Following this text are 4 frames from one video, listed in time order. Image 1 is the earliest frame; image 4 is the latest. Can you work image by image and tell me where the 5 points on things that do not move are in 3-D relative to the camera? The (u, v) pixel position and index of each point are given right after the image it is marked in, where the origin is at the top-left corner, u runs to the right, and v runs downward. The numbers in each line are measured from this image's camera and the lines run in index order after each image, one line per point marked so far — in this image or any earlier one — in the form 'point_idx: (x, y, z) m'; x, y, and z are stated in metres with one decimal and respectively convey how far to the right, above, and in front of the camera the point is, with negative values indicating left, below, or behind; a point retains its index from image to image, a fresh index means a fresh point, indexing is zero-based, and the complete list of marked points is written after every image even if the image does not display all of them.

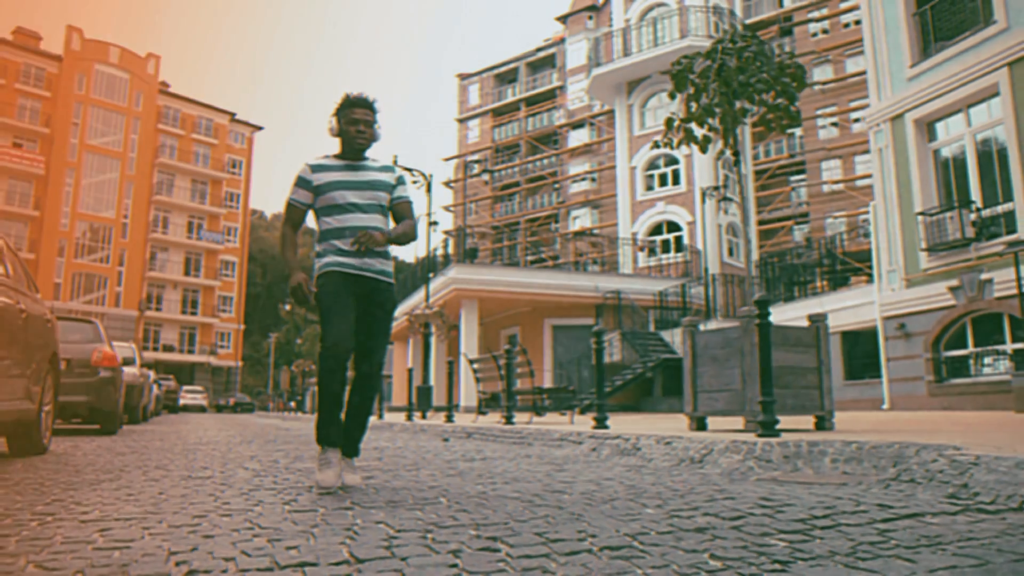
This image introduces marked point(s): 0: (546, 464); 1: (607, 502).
0: (+0.3, -1.3, +5.8) m
1: (+0.5, -1.0, +3.7) m
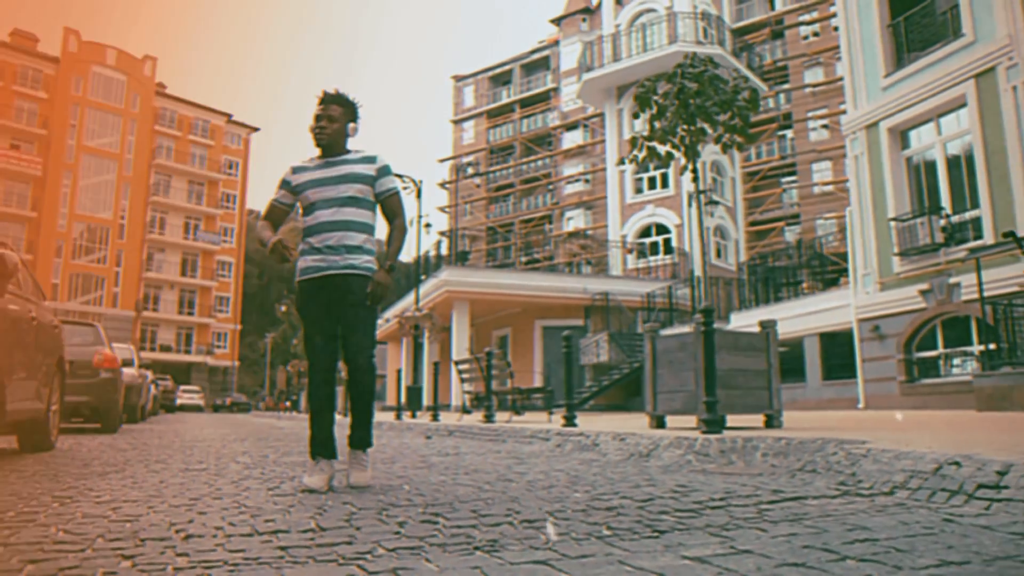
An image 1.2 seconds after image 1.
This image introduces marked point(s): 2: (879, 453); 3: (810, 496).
0: (0.0, -1.4, +6.4) m
1: (+0.2, -1.1, +4.3) m
2: (+2.1, -0.9, +4.4) m
3: (+1.5, -1.0, +3.9) m
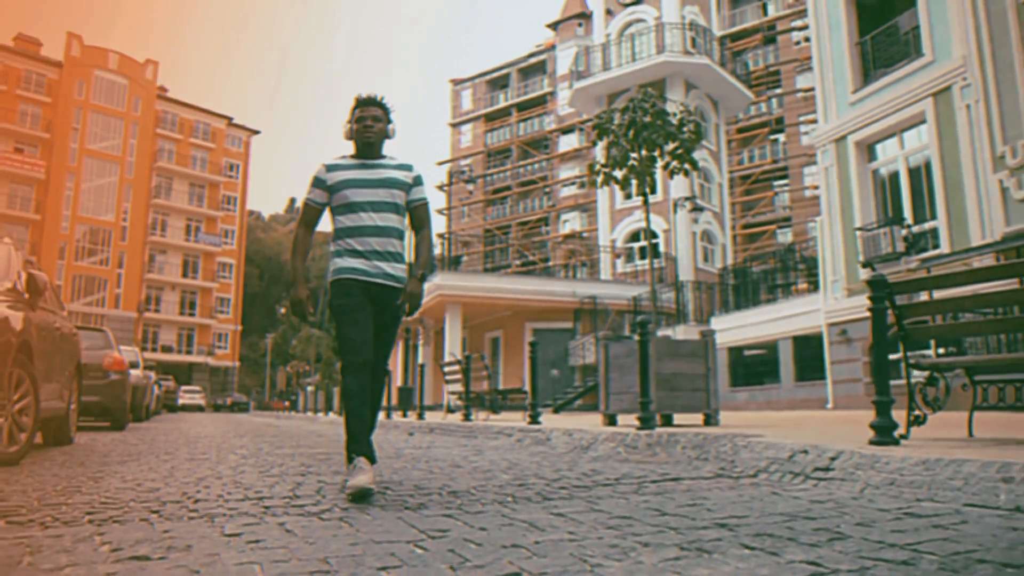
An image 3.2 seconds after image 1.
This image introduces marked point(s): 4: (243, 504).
0: (-0.4, -1.5, +7.4) m
1: (-0.2, -1.2, +5.3) m
2: (+1.7, -1.1, +5.4) m
3: (+1.1, -1.2, +4.9) m
4: (-1.3, -1.0, +3.6) m
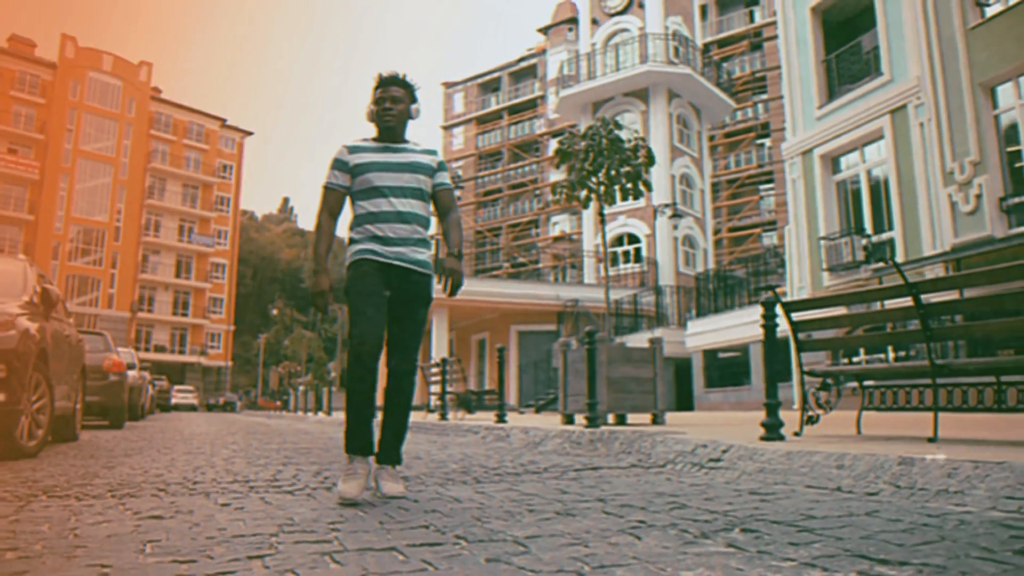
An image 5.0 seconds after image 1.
0: (-0.8, -1.7, +8.3) m
1: (-0.6, -1.4, +6.2) m
2: (+1.3, -1.2, +6.4) m
3: (+0.7, -1.3, +5.9) m
4: (-1.6, -1.2, +4.5) m
